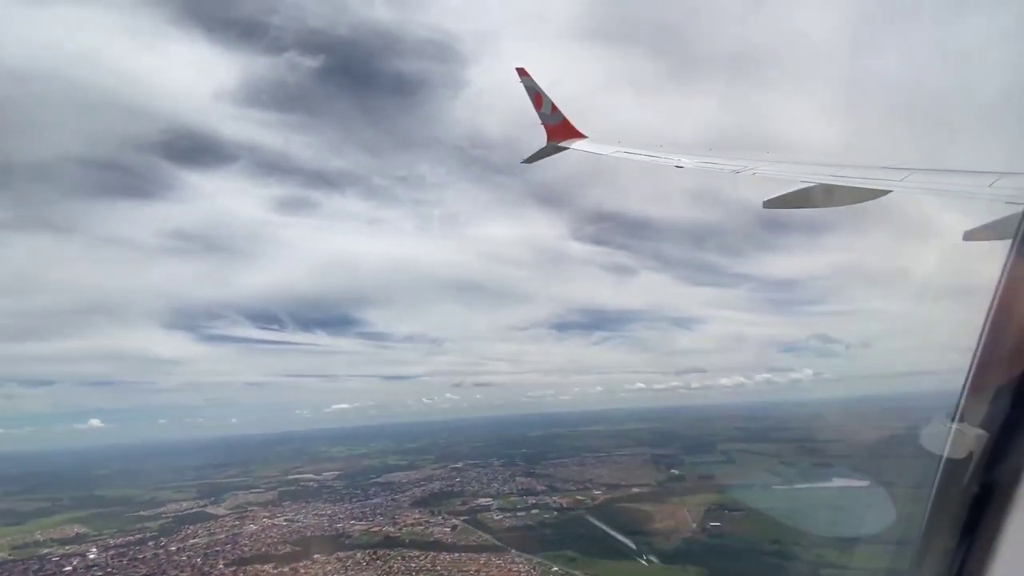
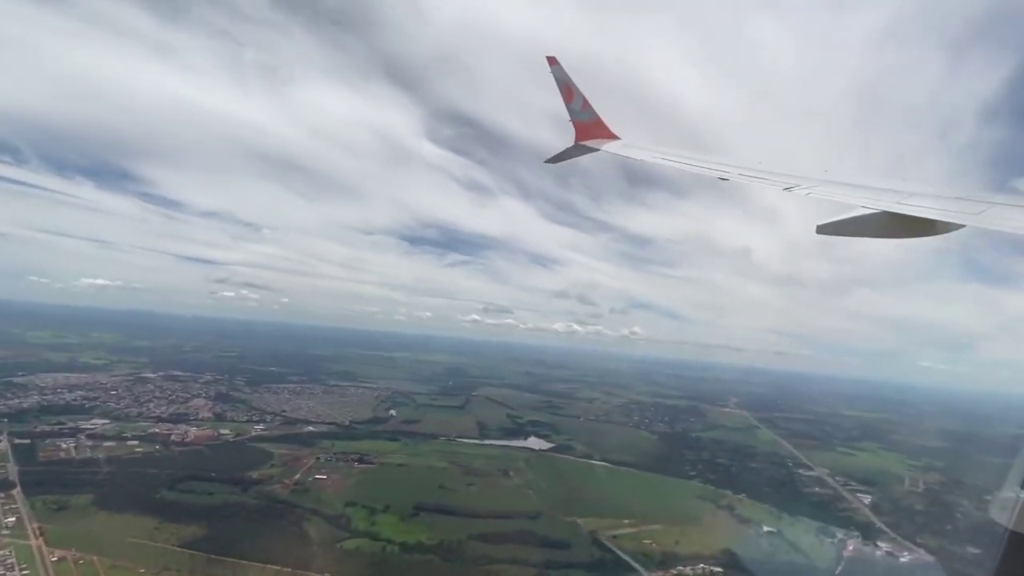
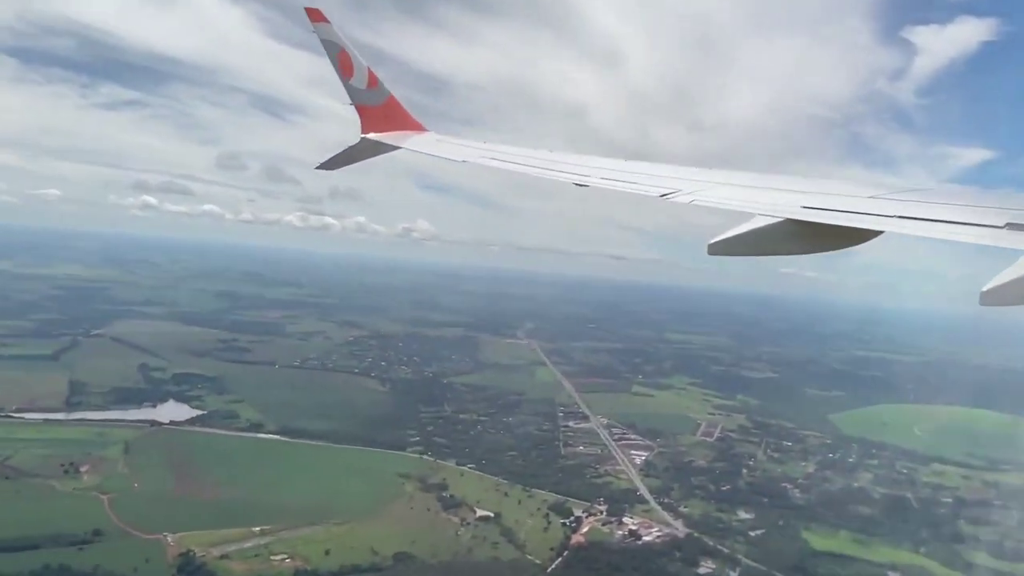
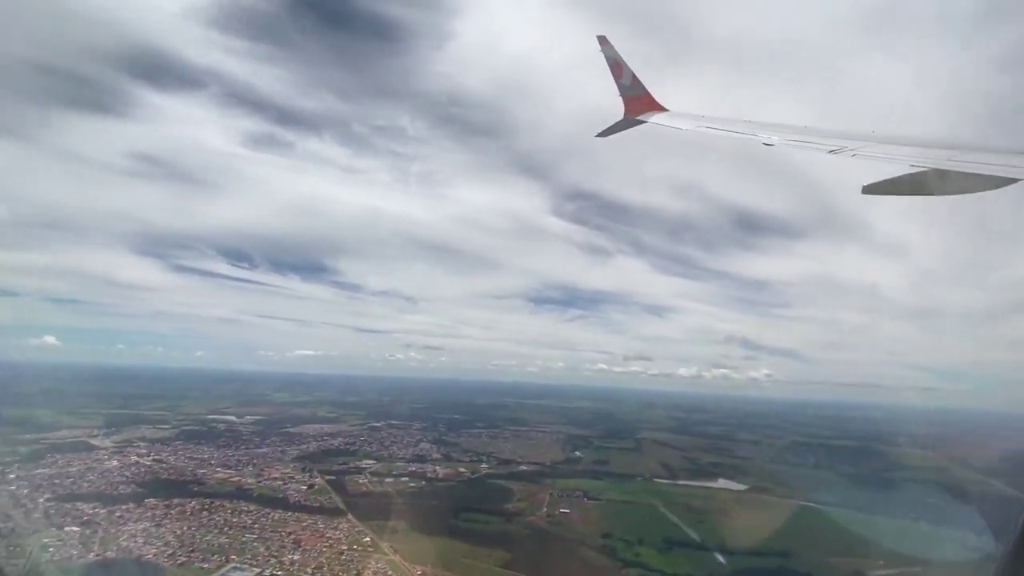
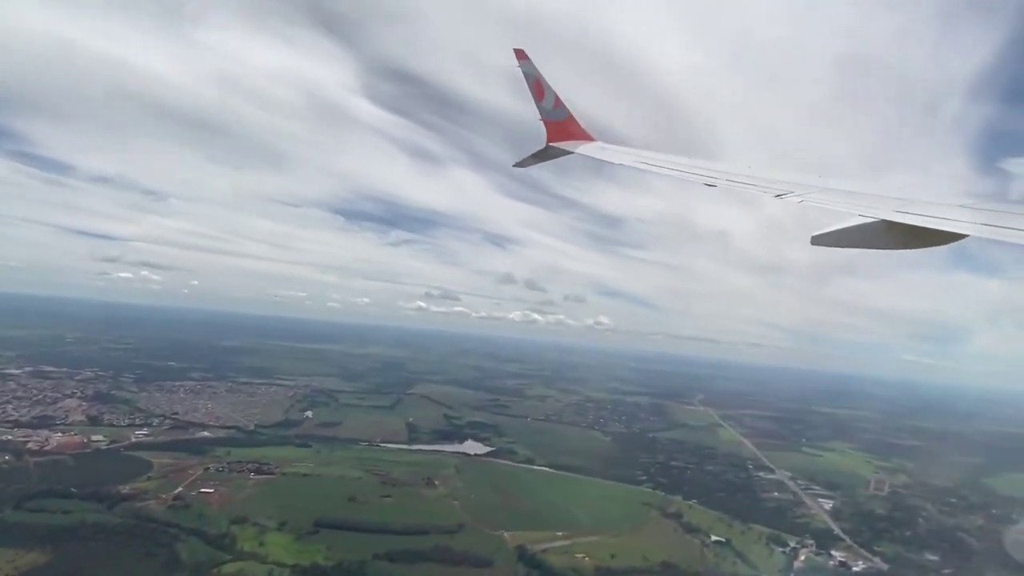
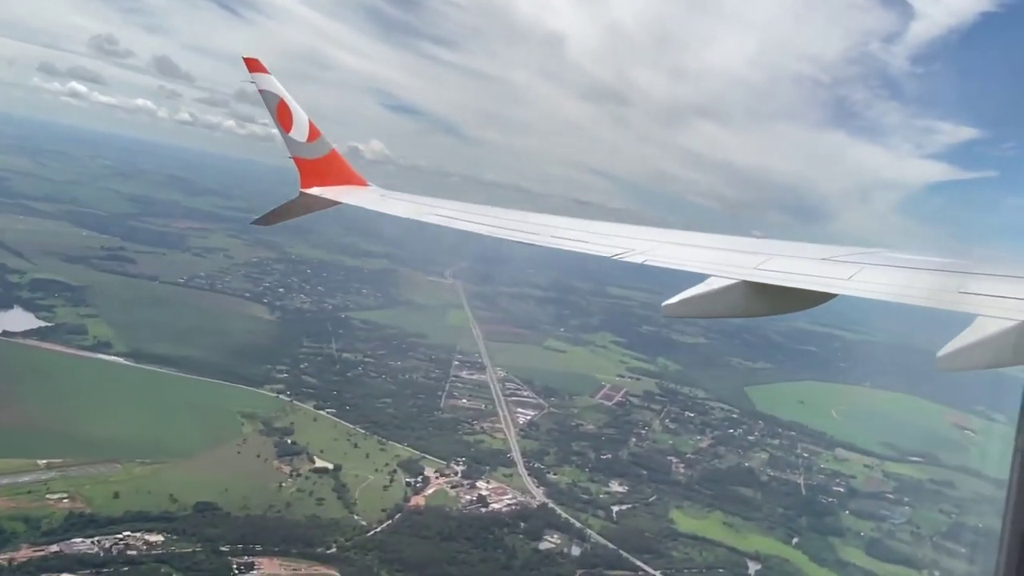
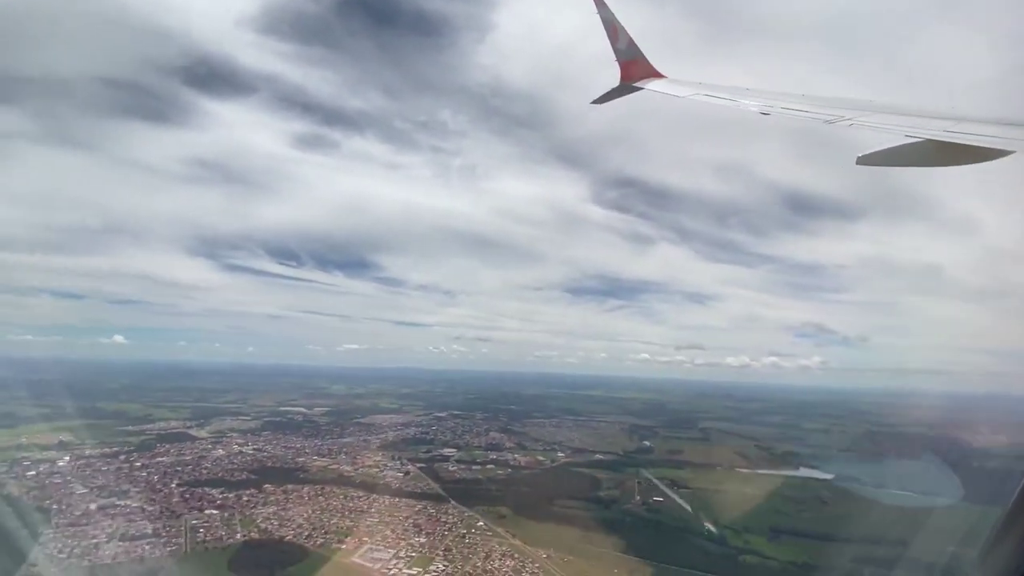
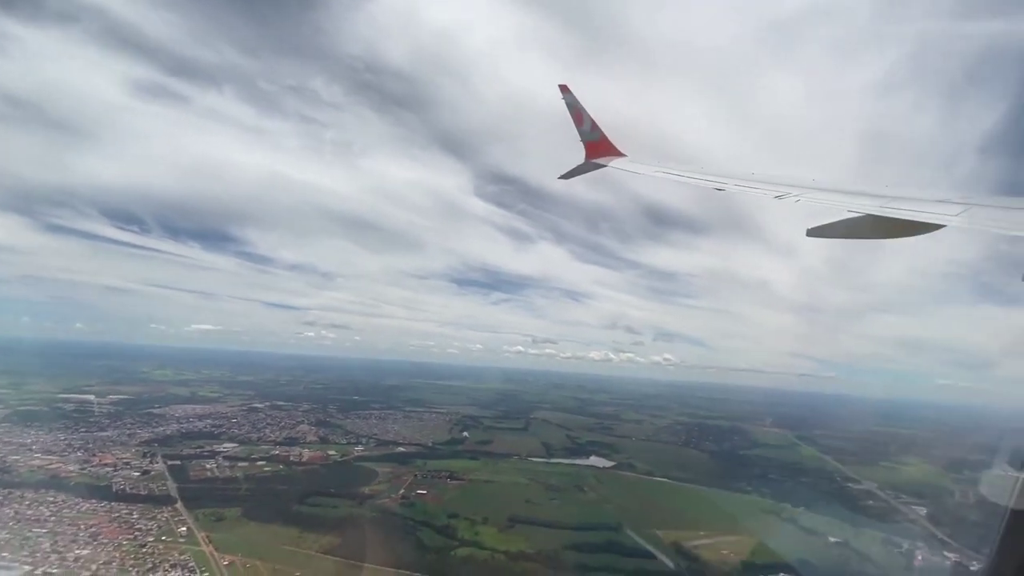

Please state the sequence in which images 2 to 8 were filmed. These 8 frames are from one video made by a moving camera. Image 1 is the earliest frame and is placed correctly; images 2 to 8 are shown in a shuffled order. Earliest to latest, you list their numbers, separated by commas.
7, 4, 8, 2, 5, 3, 6
